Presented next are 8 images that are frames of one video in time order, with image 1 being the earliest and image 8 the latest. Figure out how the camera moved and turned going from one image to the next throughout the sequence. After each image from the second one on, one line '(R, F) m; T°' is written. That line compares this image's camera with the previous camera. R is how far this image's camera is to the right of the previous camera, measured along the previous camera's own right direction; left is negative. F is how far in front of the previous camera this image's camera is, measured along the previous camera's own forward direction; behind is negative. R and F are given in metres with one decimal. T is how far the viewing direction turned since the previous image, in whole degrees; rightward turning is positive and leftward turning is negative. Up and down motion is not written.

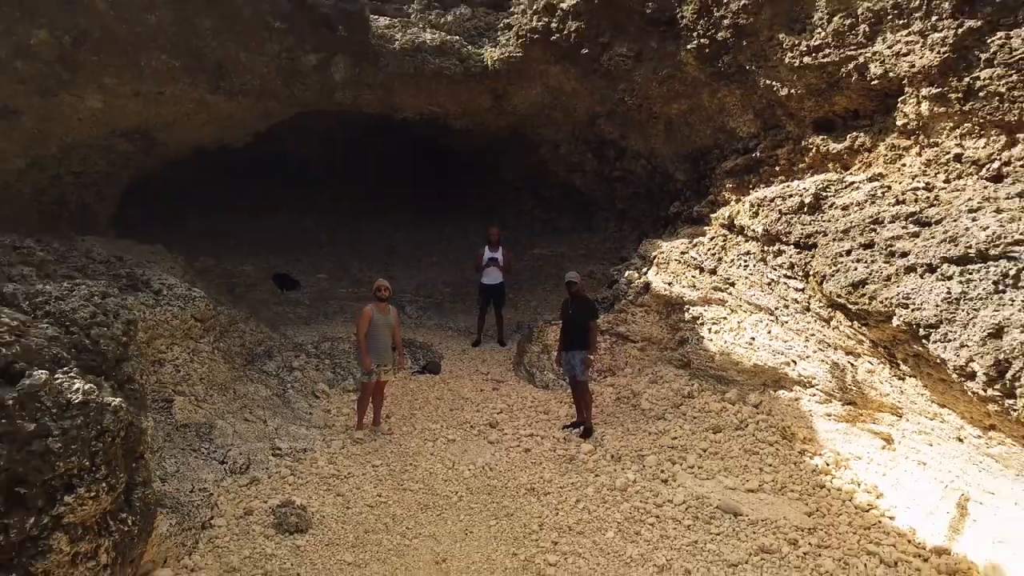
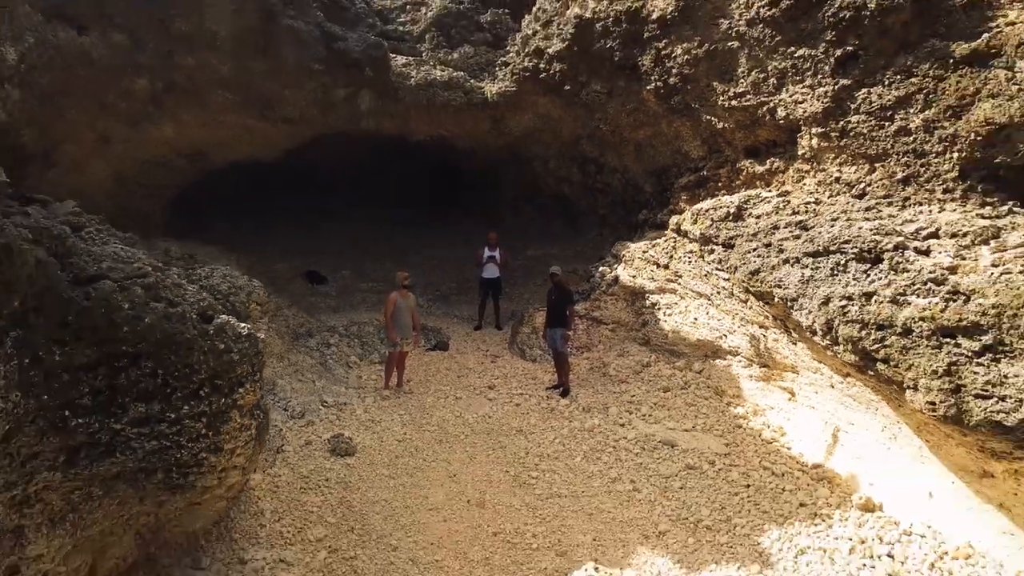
(+0.2, -0.9) m; -2°
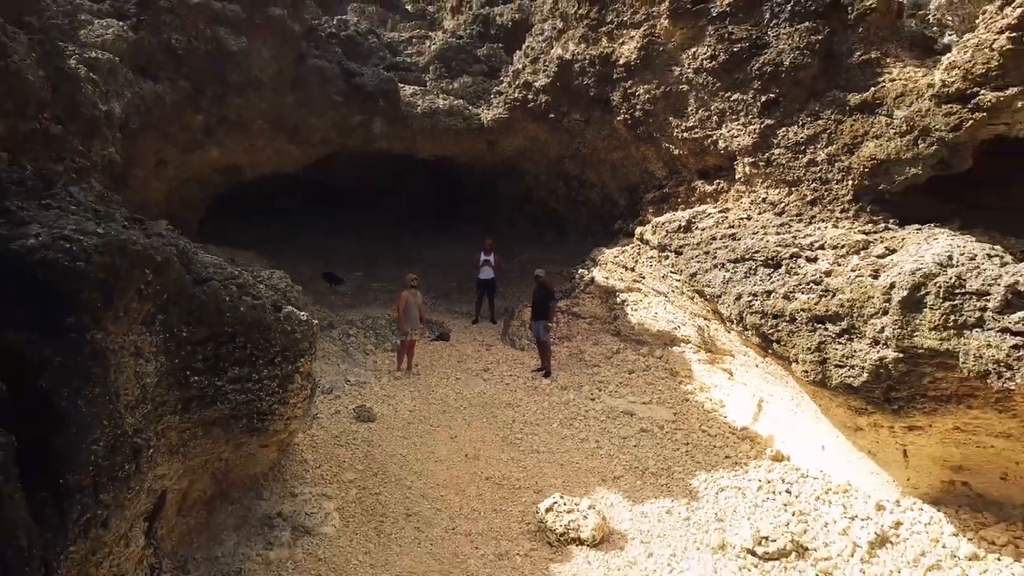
(+0.1, -0.9) m; 0°
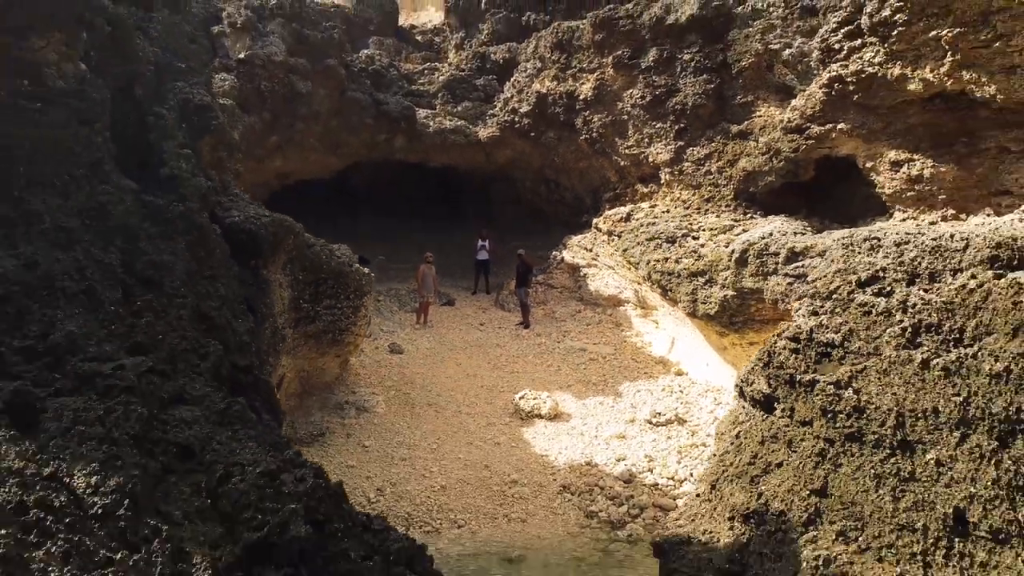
(+0.1, -2.0) m; 0°
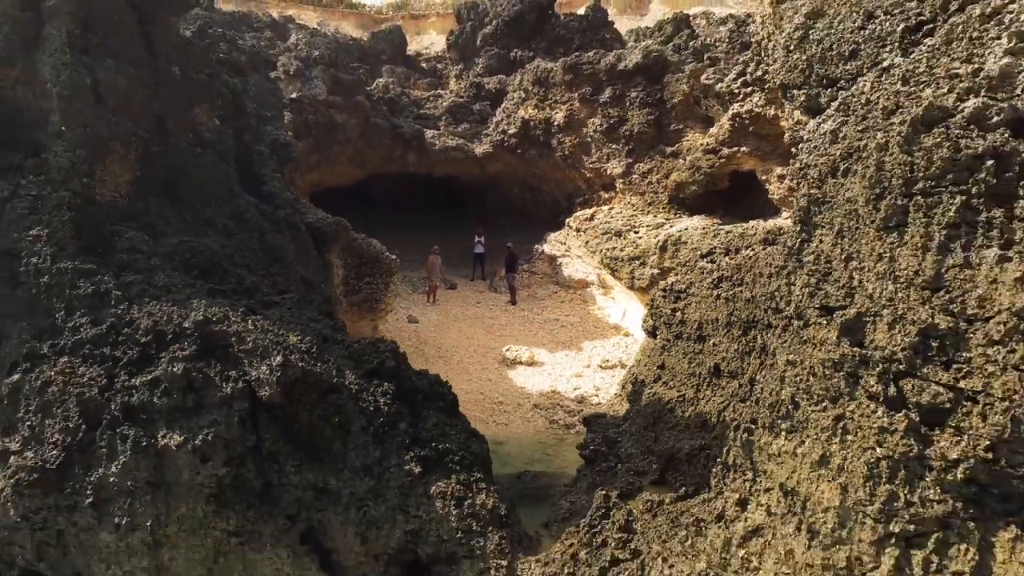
(+0.1, -2.0) m; 0°
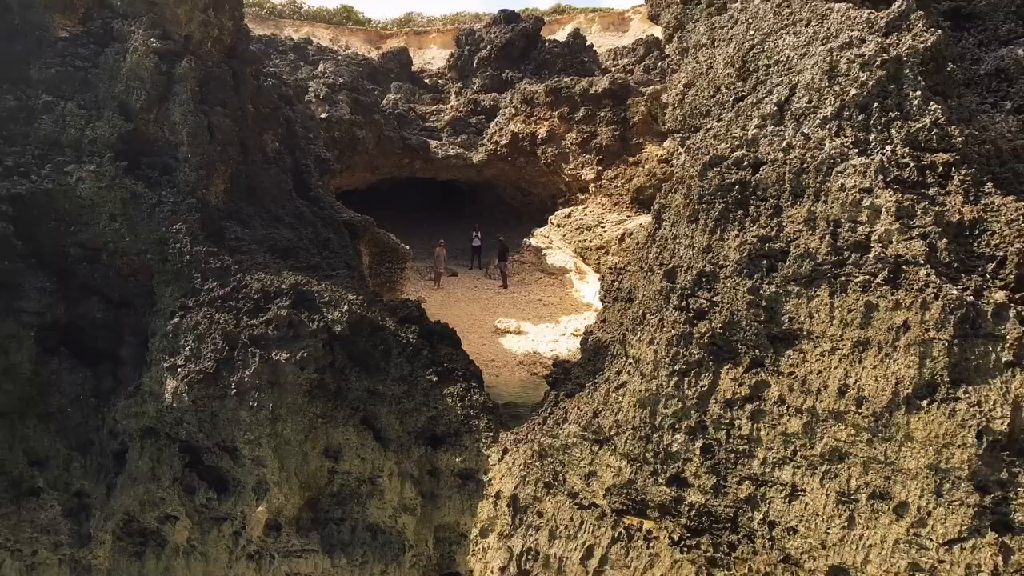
(+0.1, -1.9) m; 0°
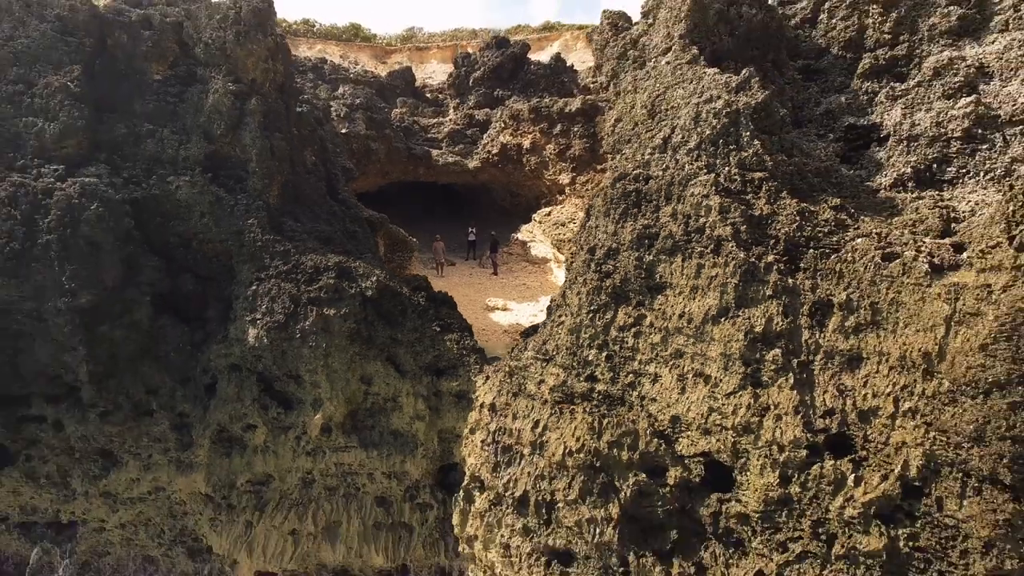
(+0.2, -2.1) m; 0°
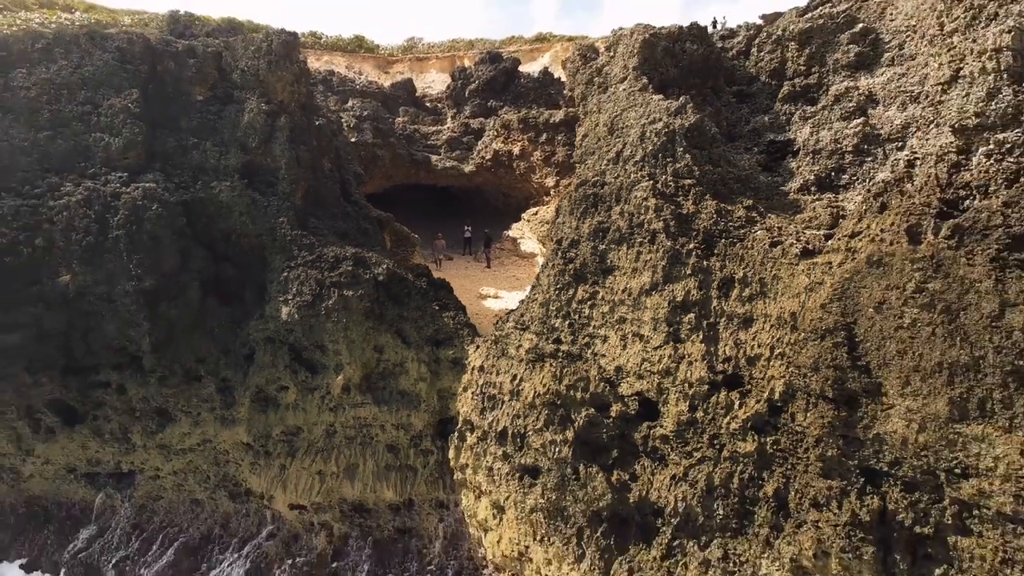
(+0.2, -1.6) m; 0°
